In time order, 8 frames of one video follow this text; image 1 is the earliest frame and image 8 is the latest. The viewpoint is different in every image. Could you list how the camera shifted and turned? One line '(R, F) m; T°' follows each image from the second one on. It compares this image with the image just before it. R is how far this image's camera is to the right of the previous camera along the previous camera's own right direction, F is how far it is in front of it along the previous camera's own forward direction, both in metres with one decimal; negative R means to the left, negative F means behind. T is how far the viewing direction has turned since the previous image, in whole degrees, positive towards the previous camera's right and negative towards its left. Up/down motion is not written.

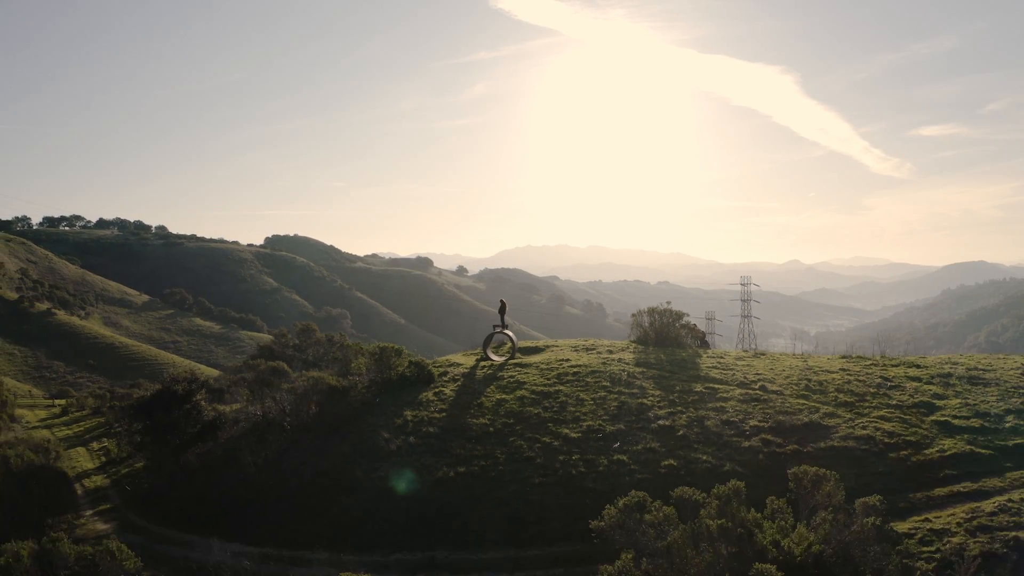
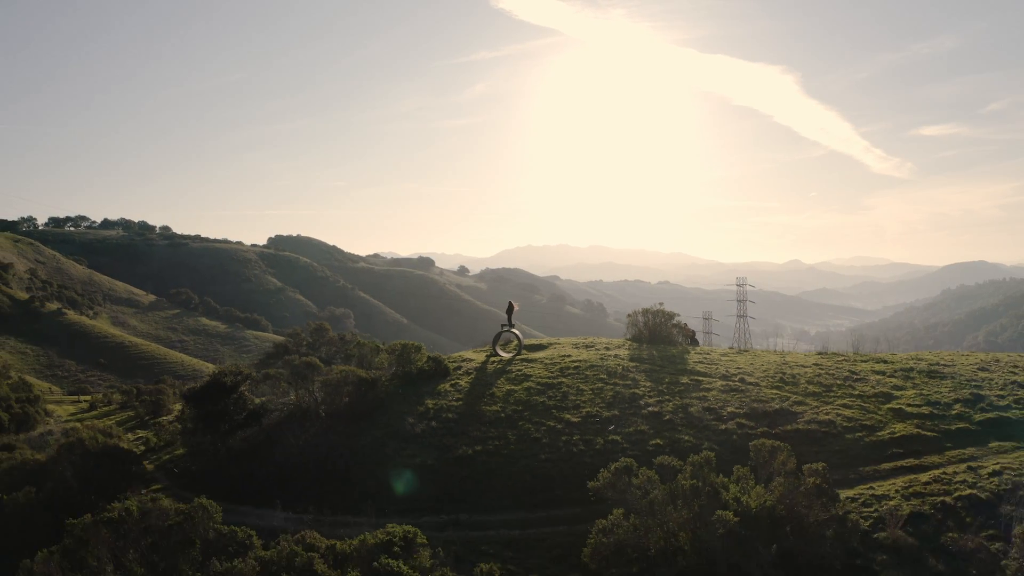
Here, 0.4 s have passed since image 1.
(-0.1, -2.2) m; 0°
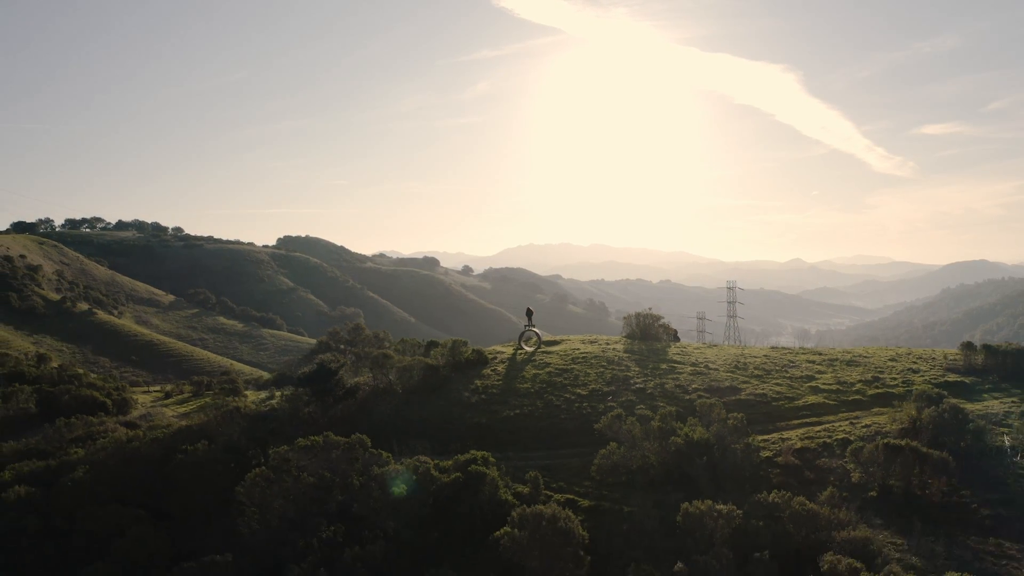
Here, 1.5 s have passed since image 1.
(-0.6, -7.0) m; 0°
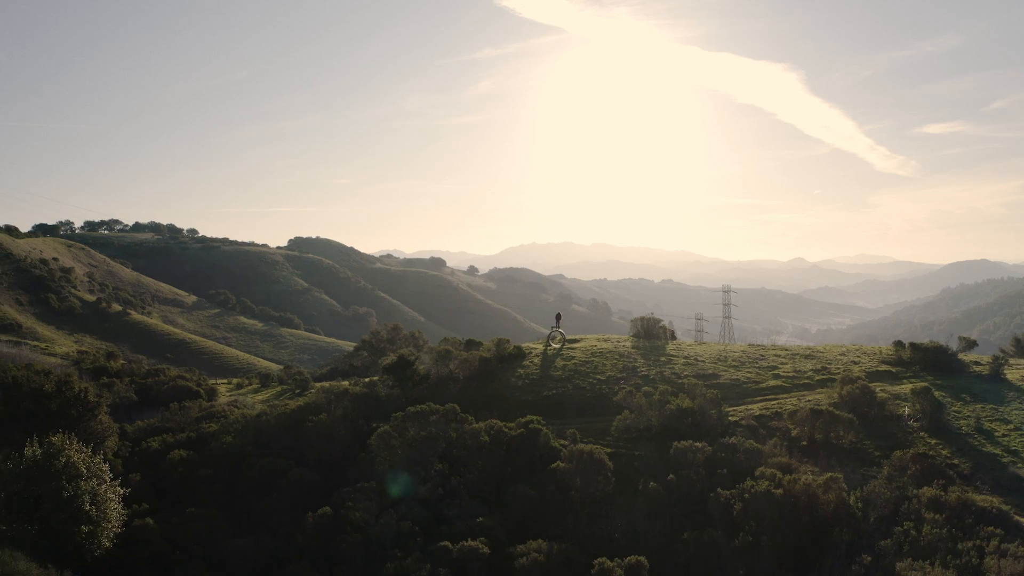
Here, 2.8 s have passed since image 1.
(-1.1, -8.0) m; 0°
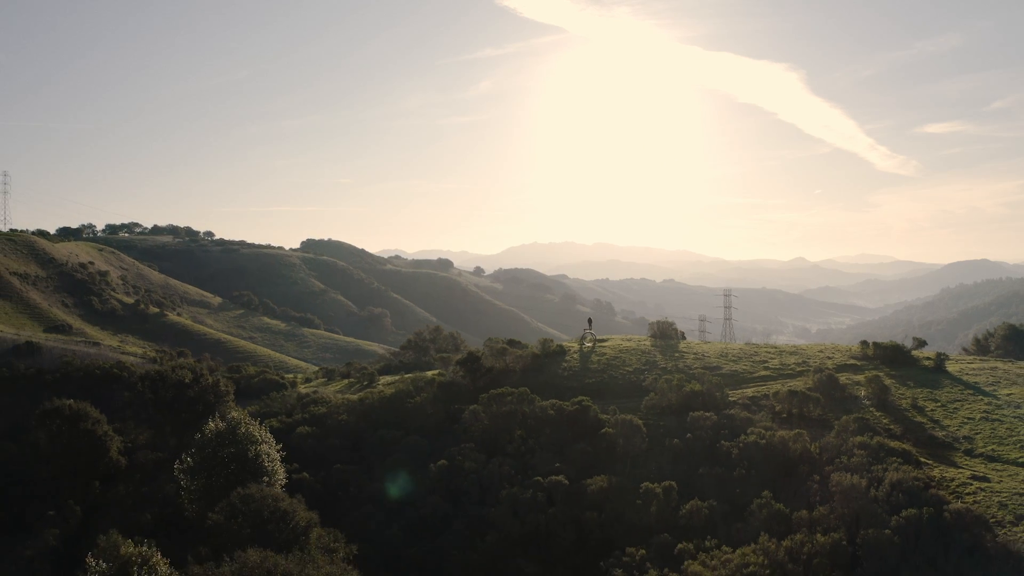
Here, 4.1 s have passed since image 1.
(-1.9, -9.0) m; 0°
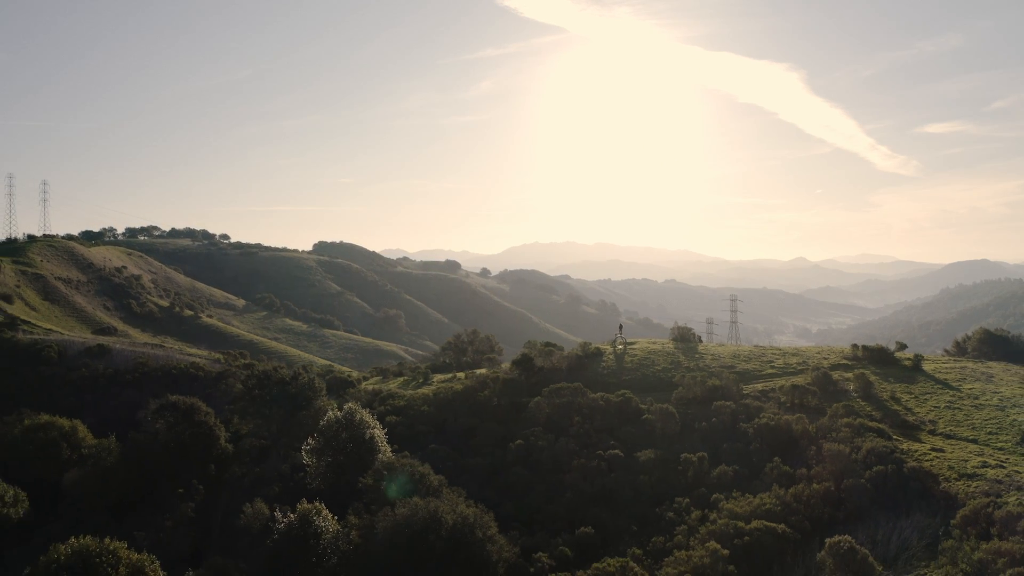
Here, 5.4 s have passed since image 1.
(-2.3, -8.3) m; 0°
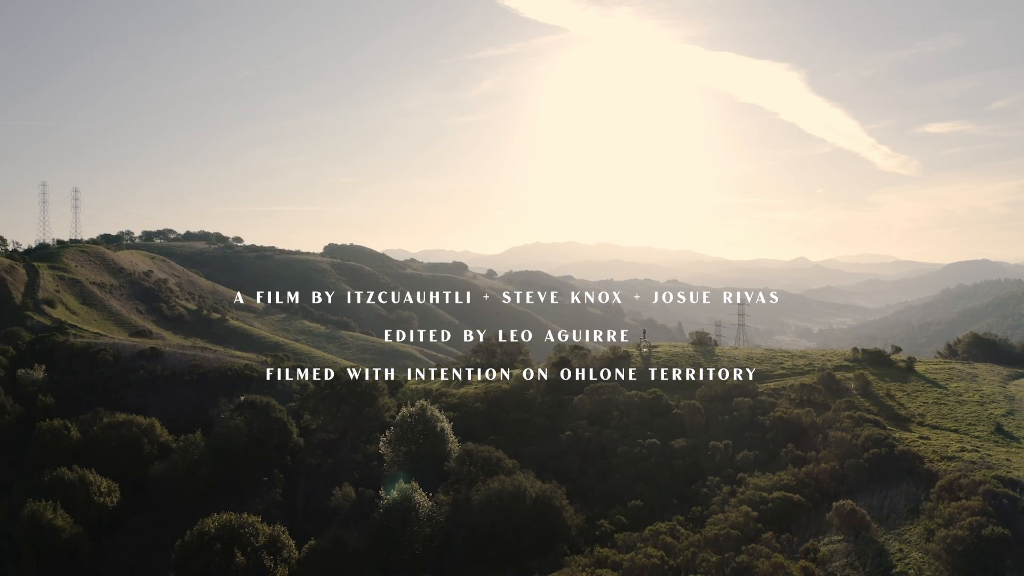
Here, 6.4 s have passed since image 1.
(-2.2, -6.6) m; 0°
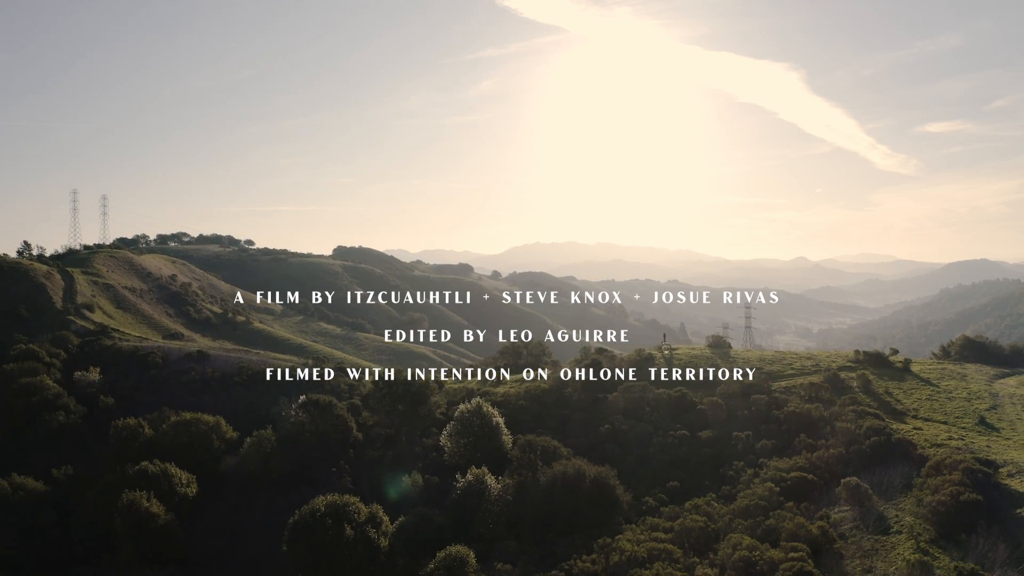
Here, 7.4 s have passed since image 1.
(-2.3, -6.5) m; 0°
